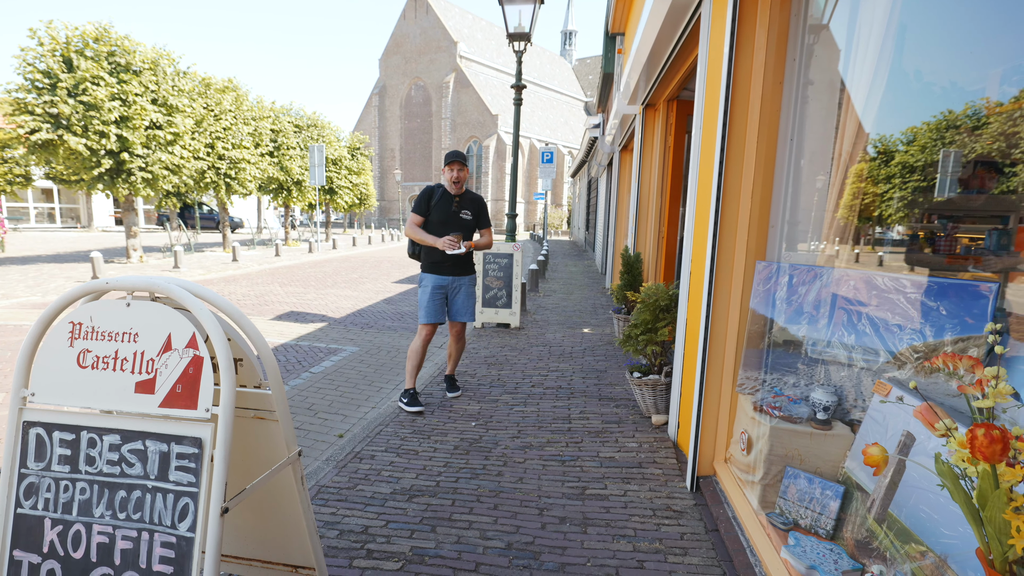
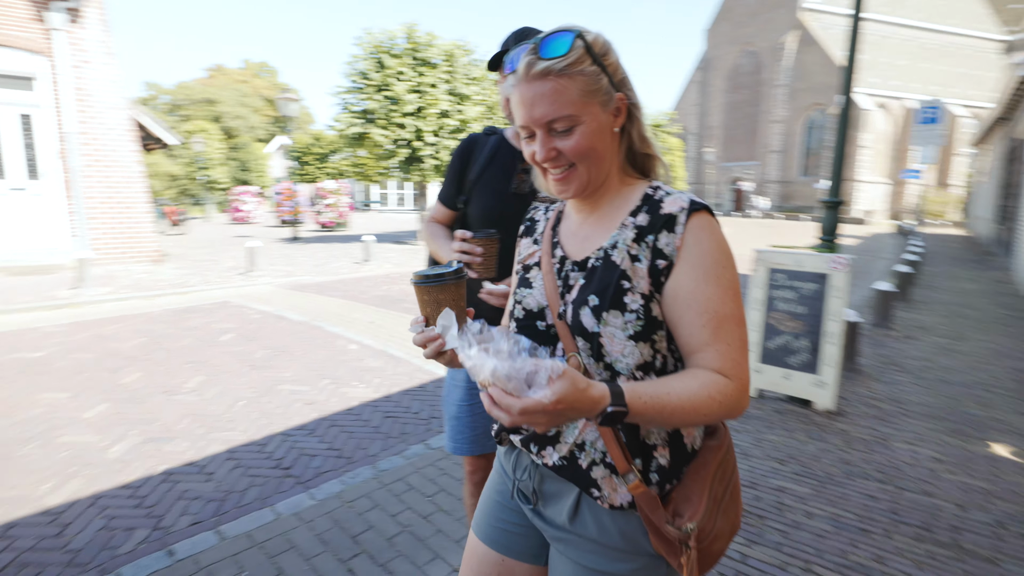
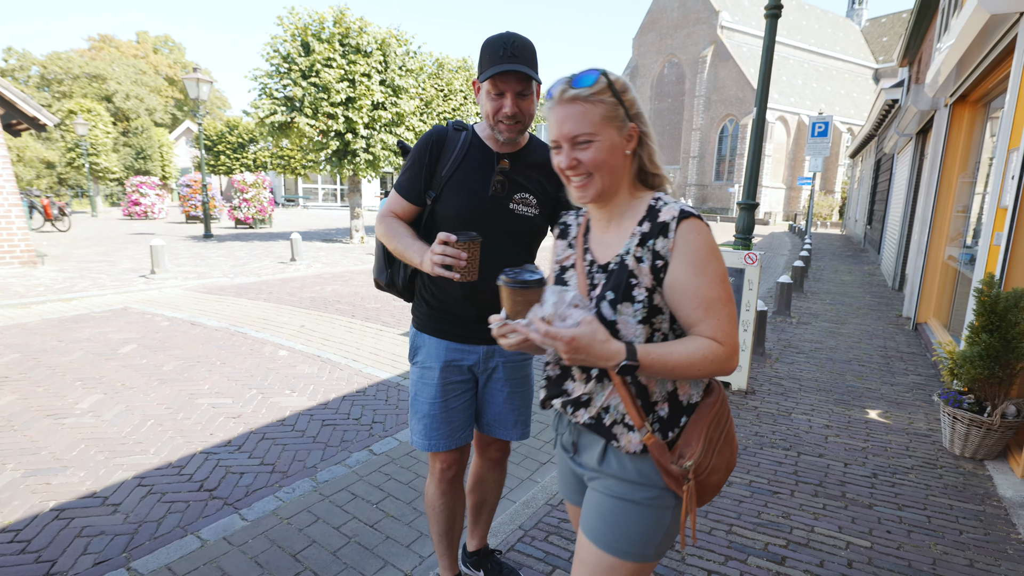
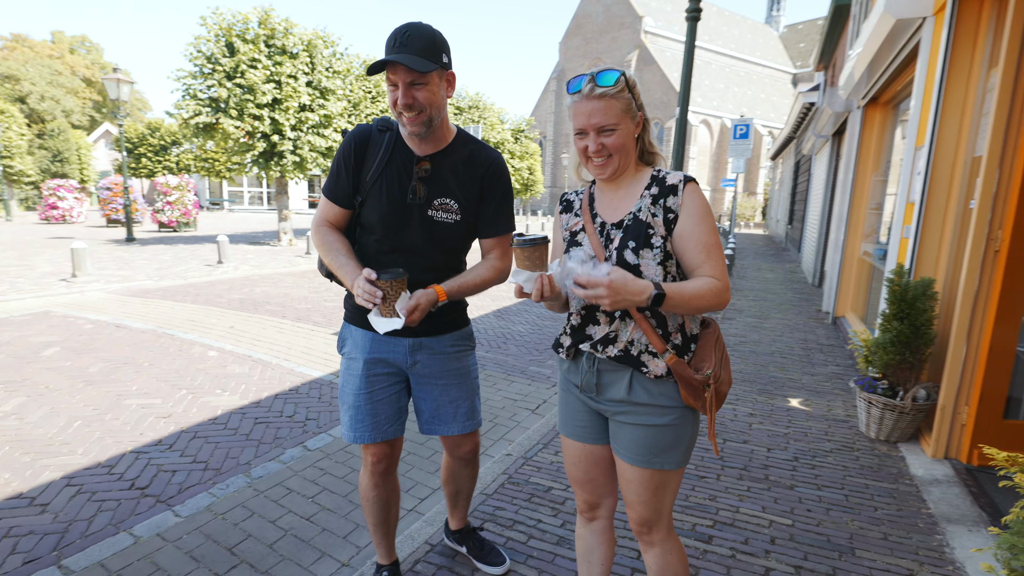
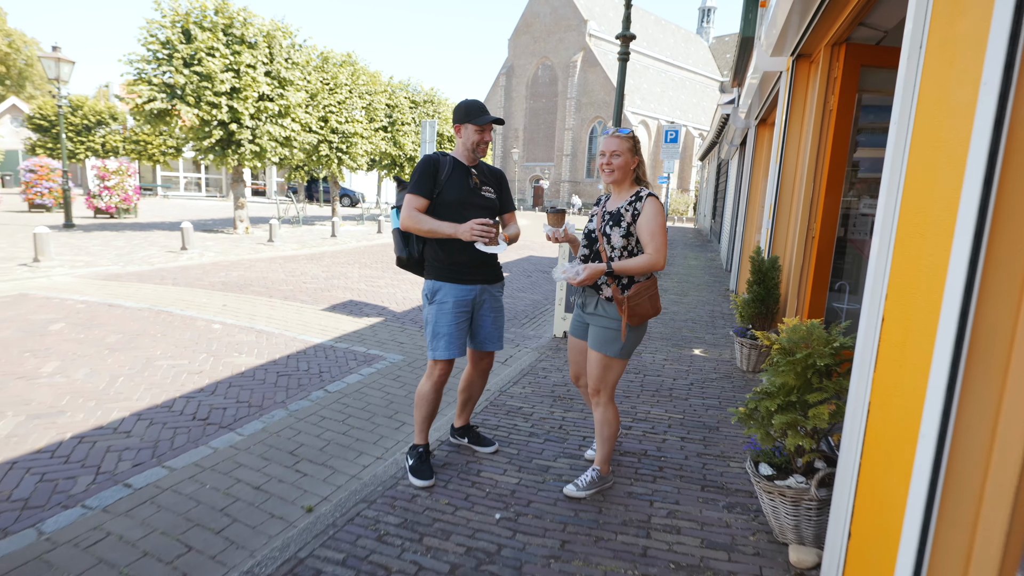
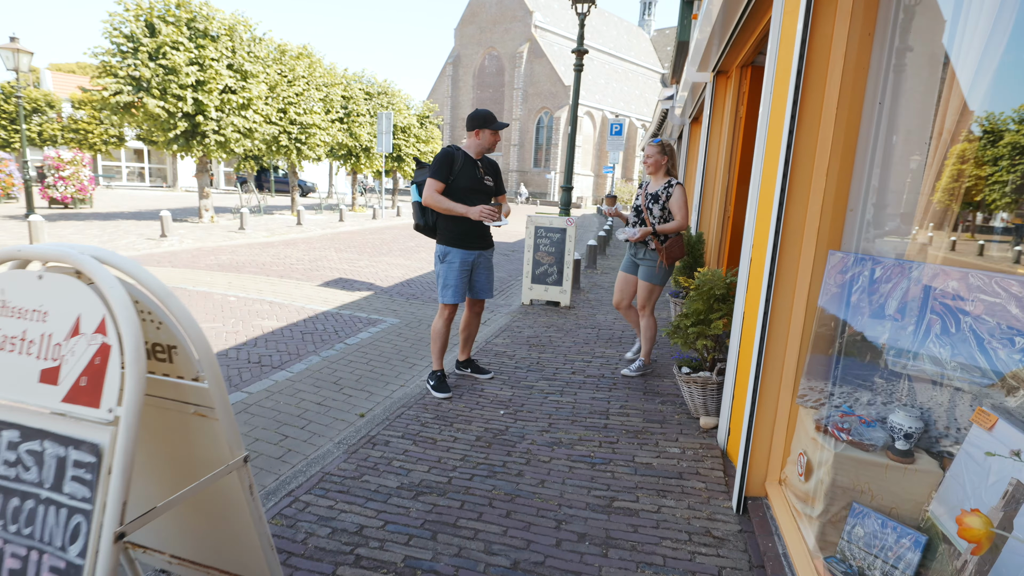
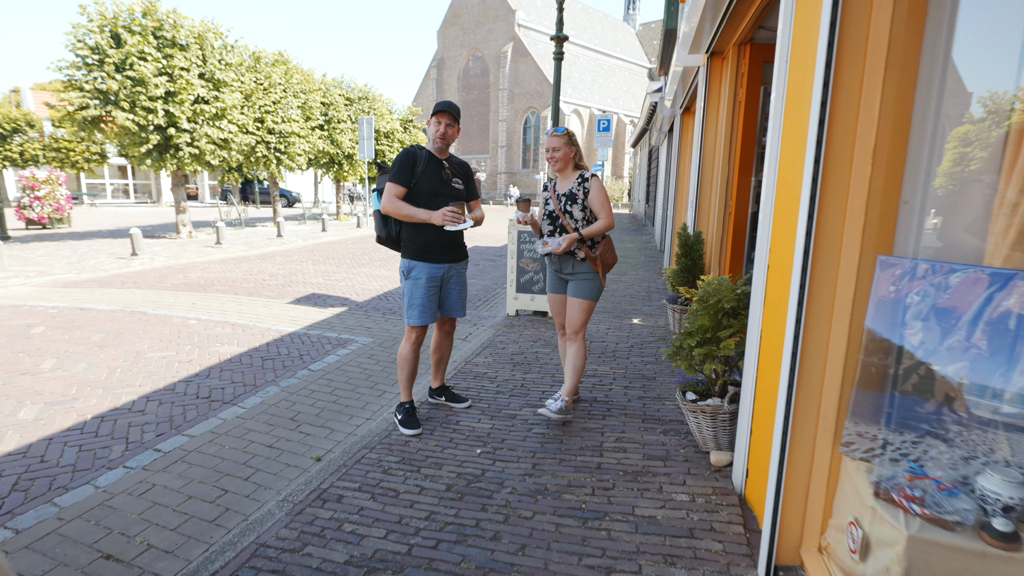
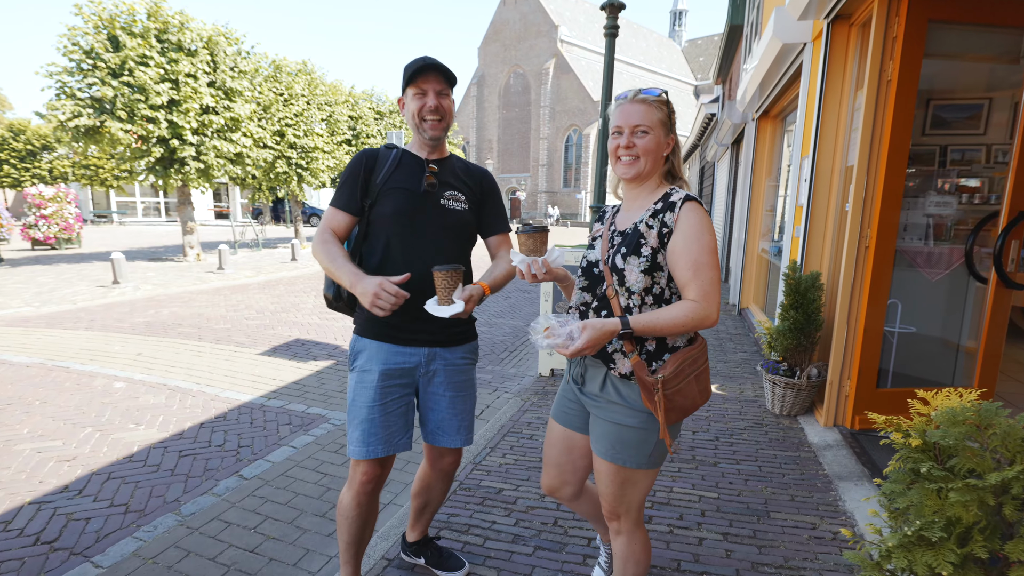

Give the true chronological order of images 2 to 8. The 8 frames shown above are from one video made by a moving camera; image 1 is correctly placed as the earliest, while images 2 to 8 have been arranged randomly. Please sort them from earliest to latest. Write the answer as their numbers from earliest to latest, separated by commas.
6, 7, 5, 8, 4, 3, 2
